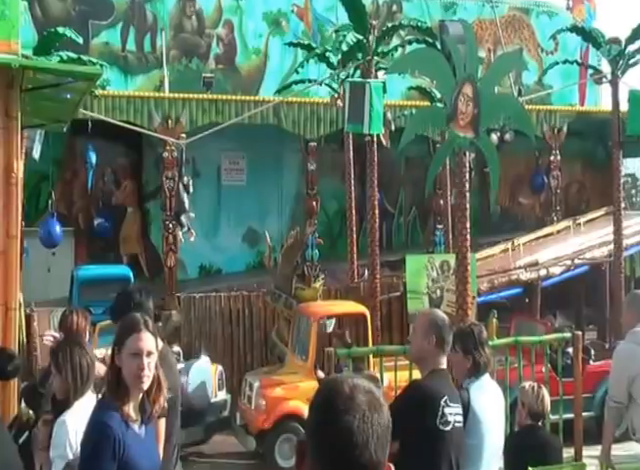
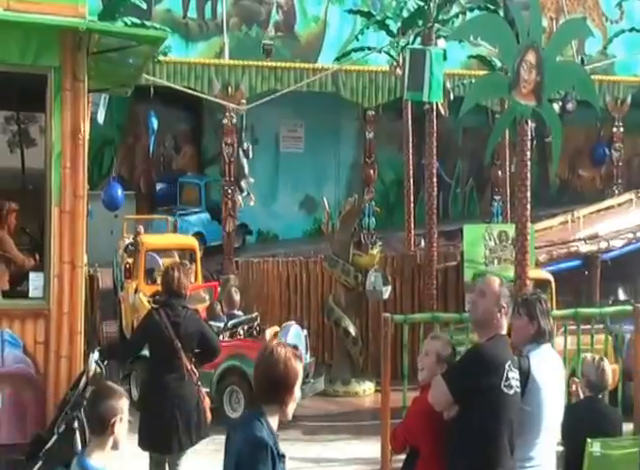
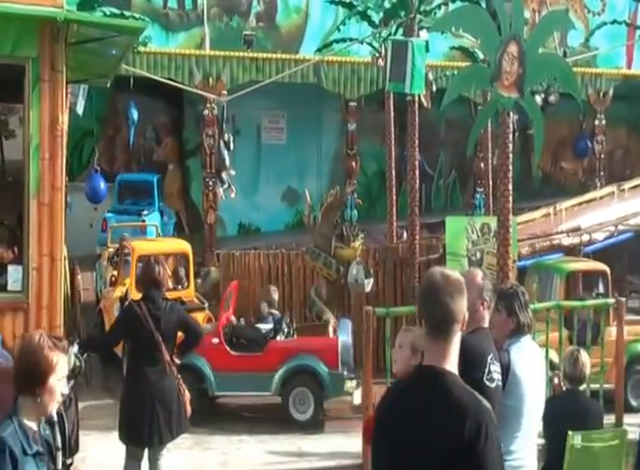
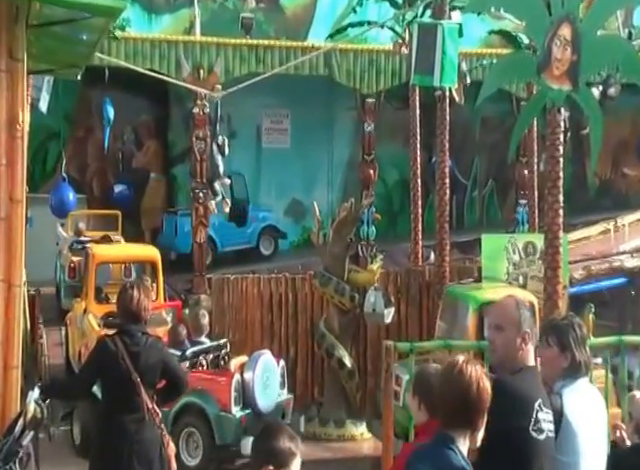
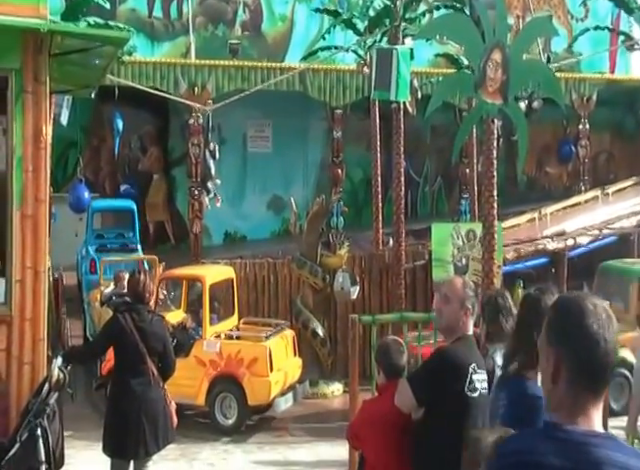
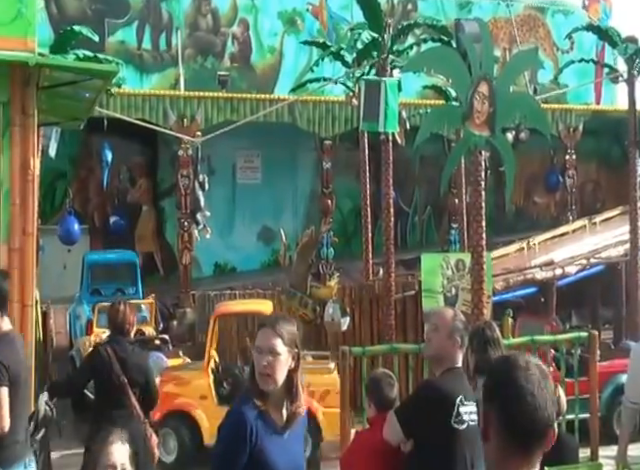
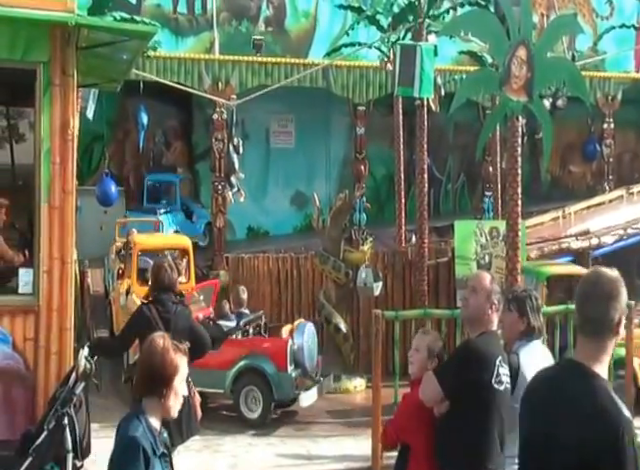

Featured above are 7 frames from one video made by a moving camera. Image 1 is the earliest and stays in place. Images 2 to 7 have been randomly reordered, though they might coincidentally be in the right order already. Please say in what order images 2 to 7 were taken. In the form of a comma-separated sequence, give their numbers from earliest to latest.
6, 5, 3, 7, 2, 4
